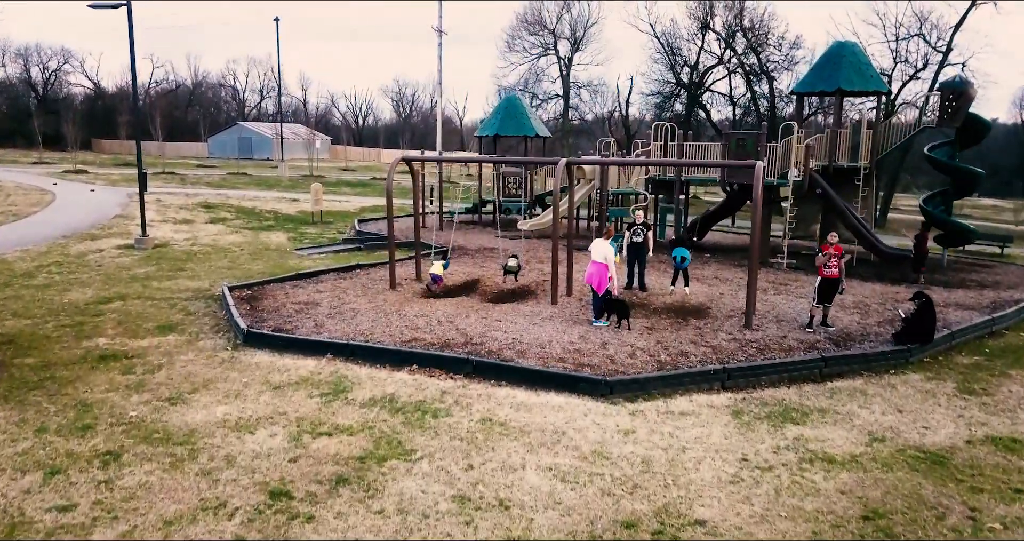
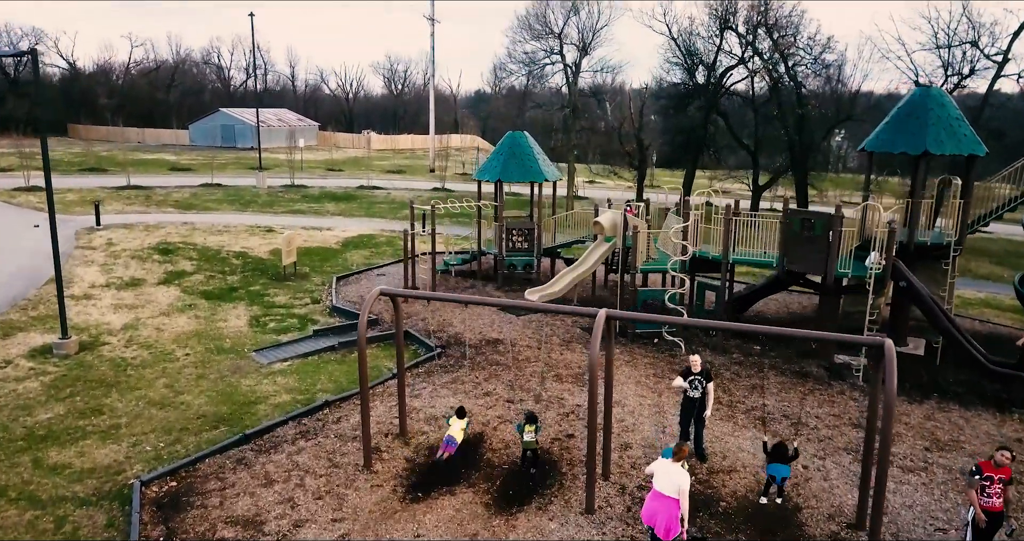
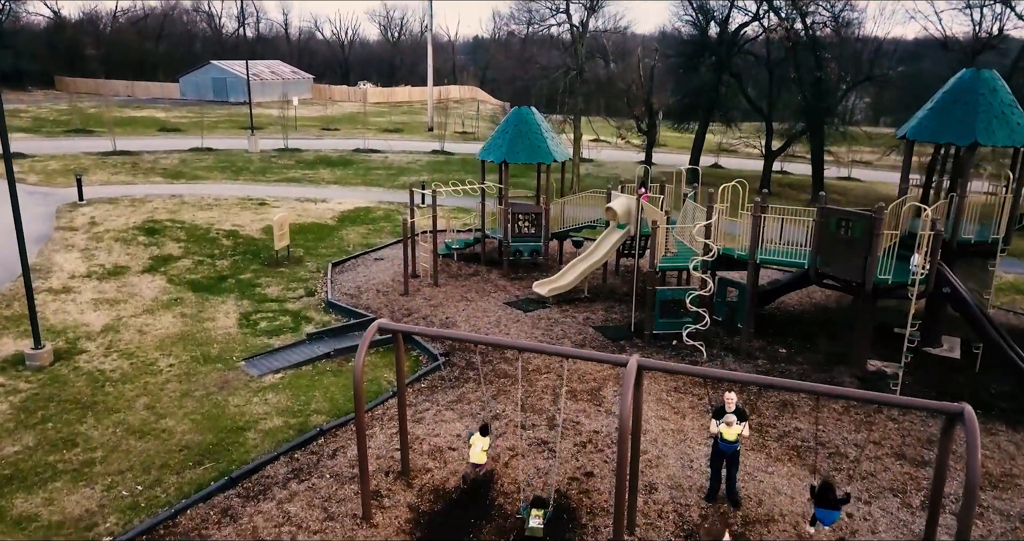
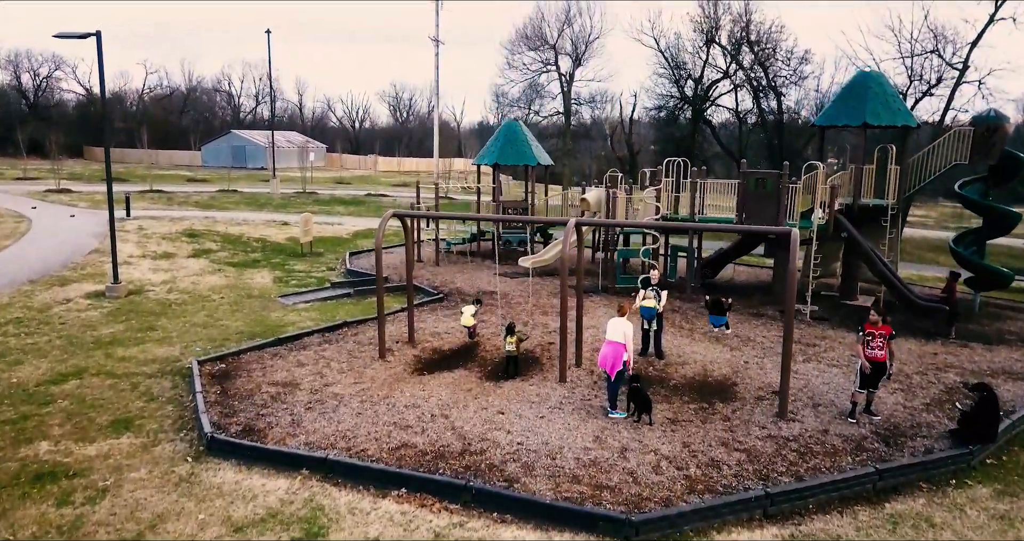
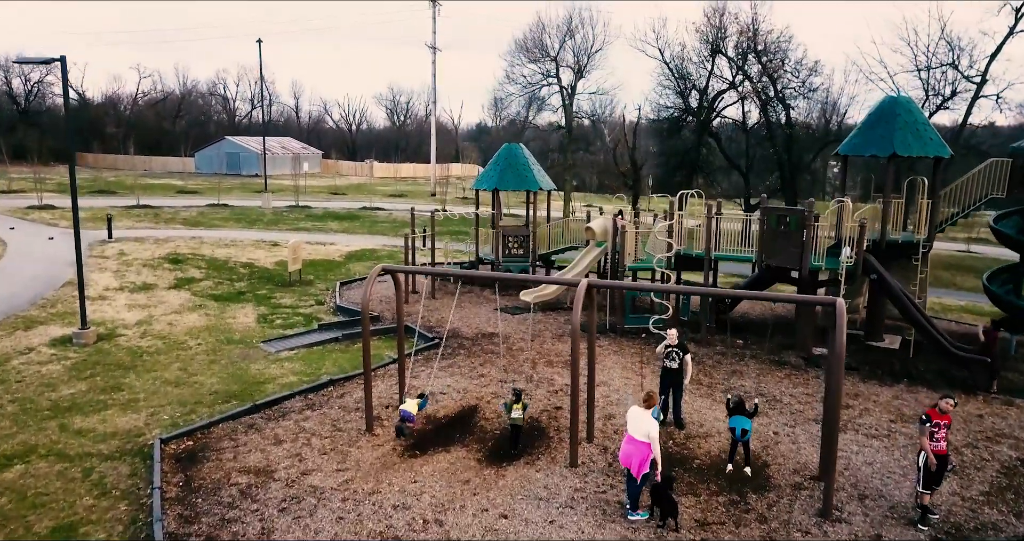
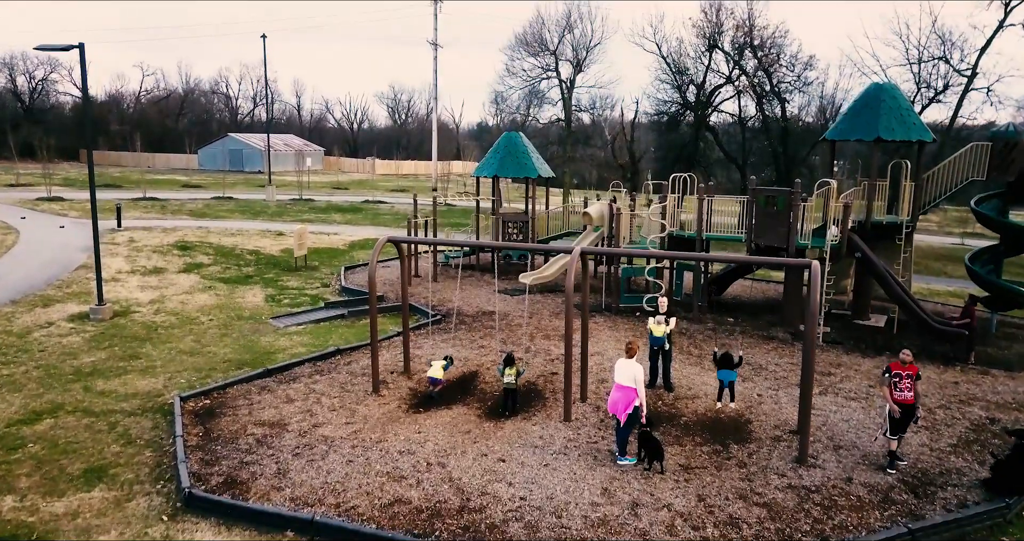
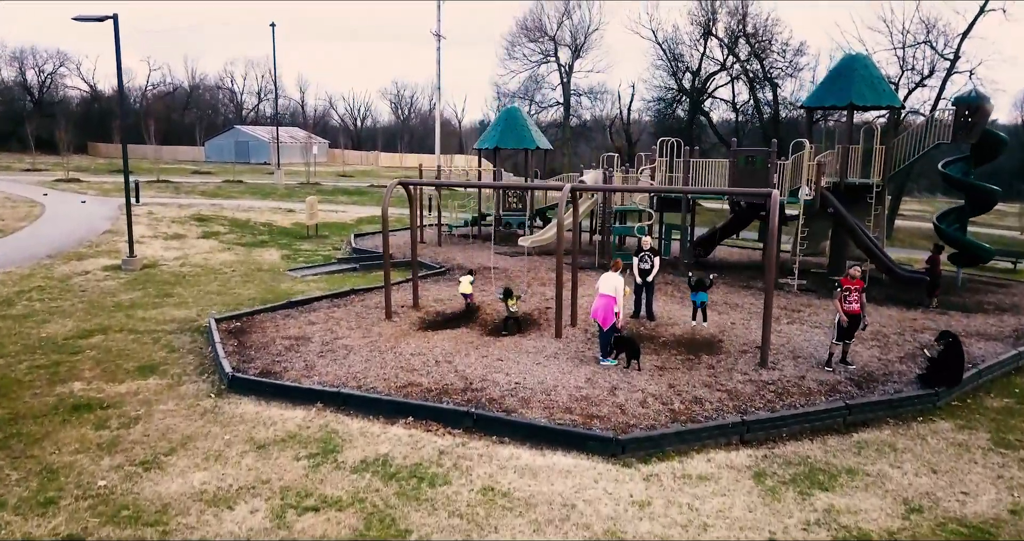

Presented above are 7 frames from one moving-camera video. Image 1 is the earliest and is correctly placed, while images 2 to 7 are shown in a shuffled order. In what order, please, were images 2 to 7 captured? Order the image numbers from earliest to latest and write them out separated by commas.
7, 4, 6, 5, 2, 3
